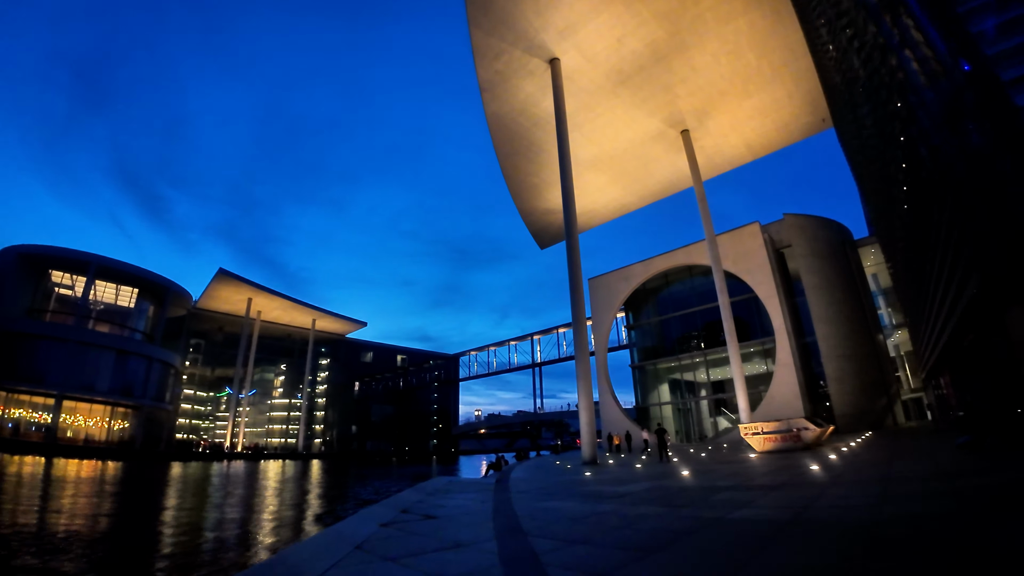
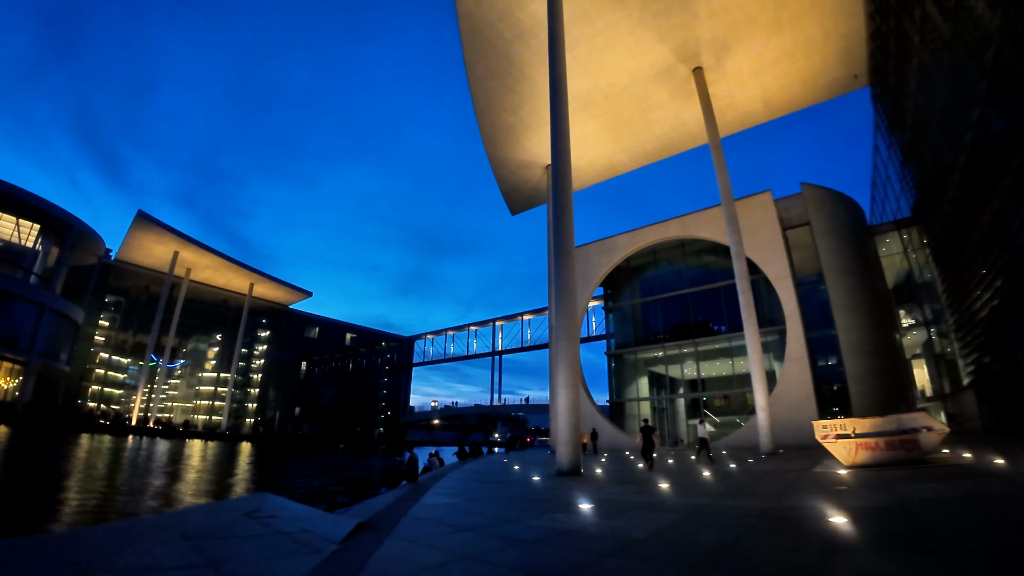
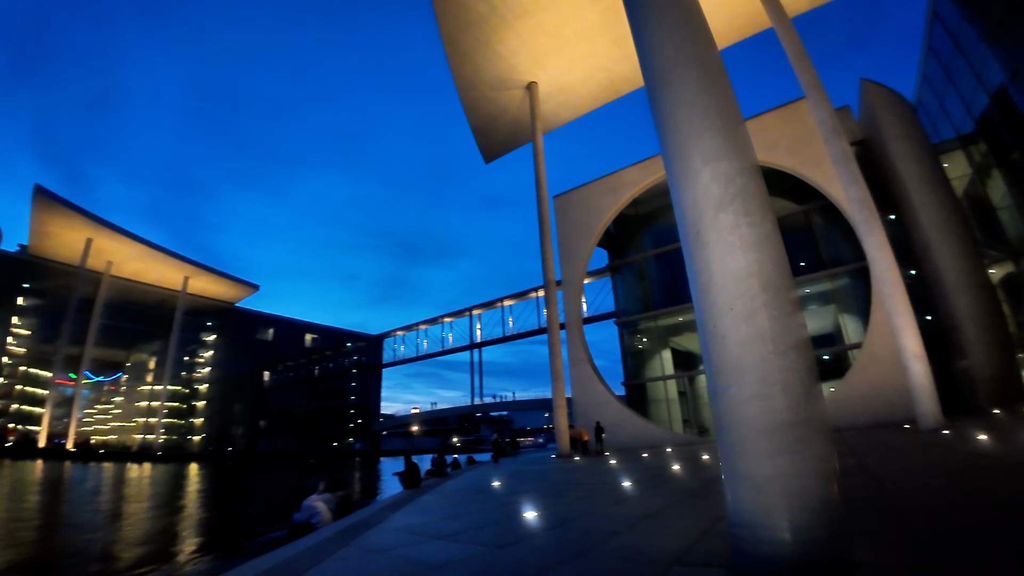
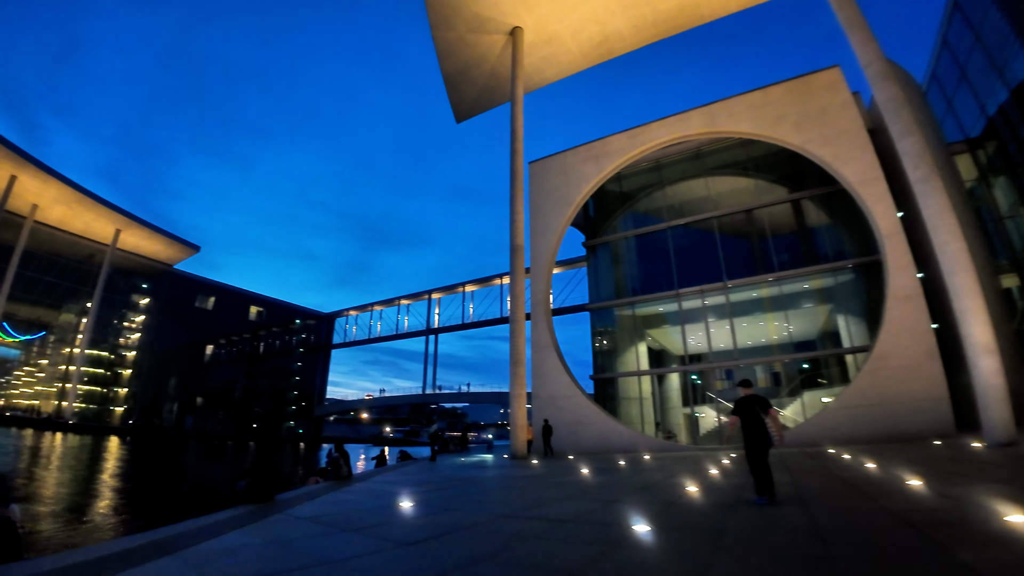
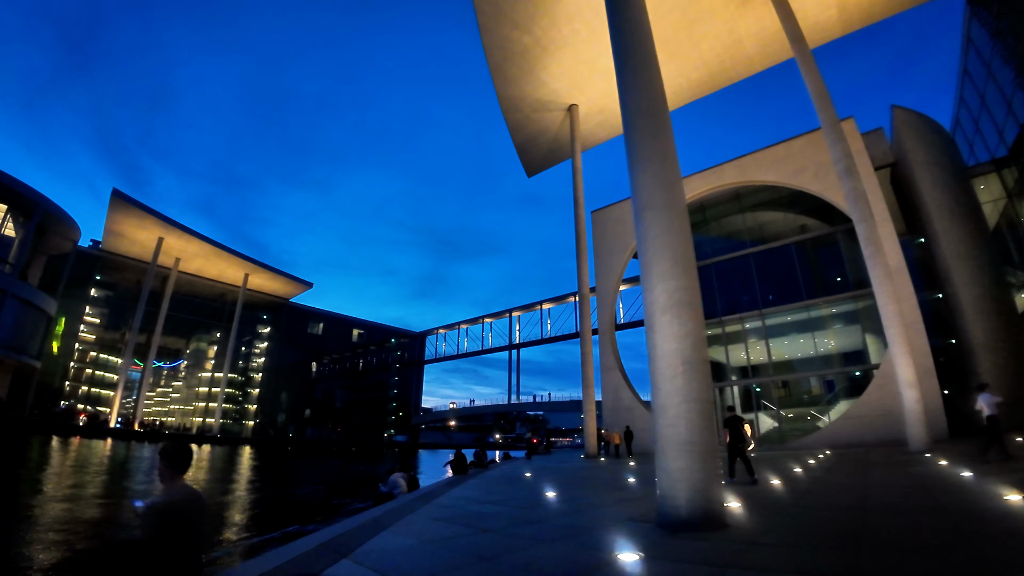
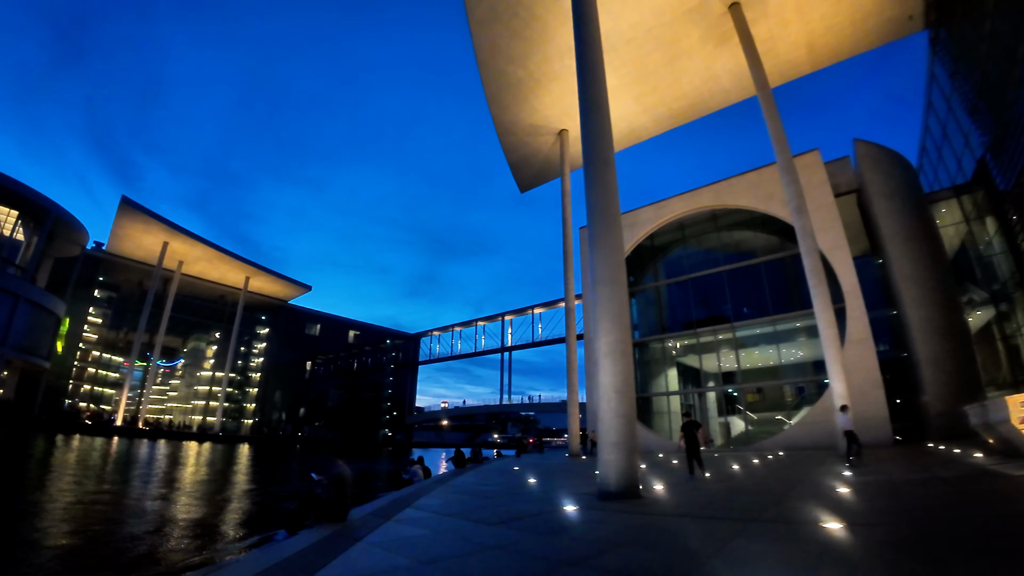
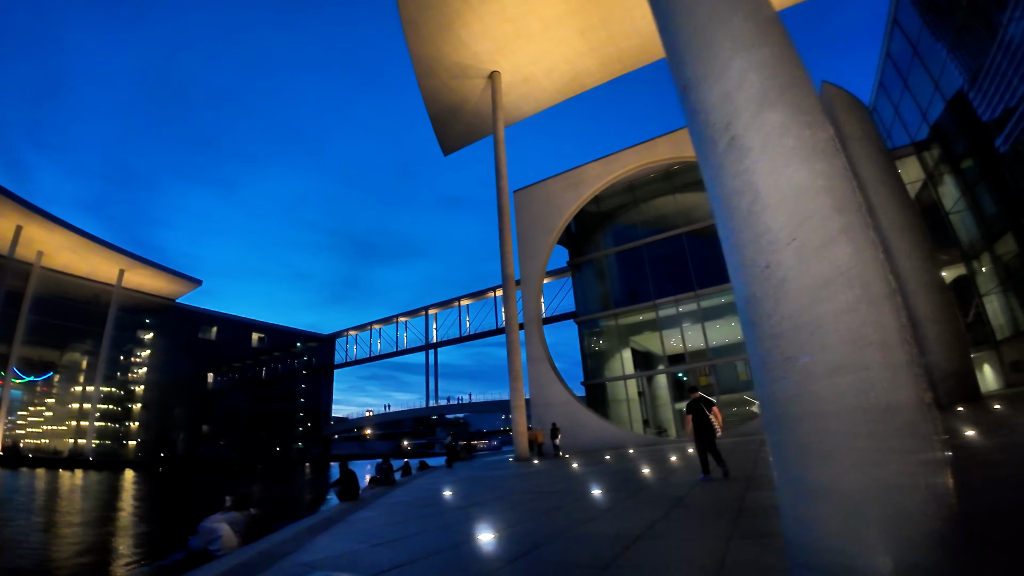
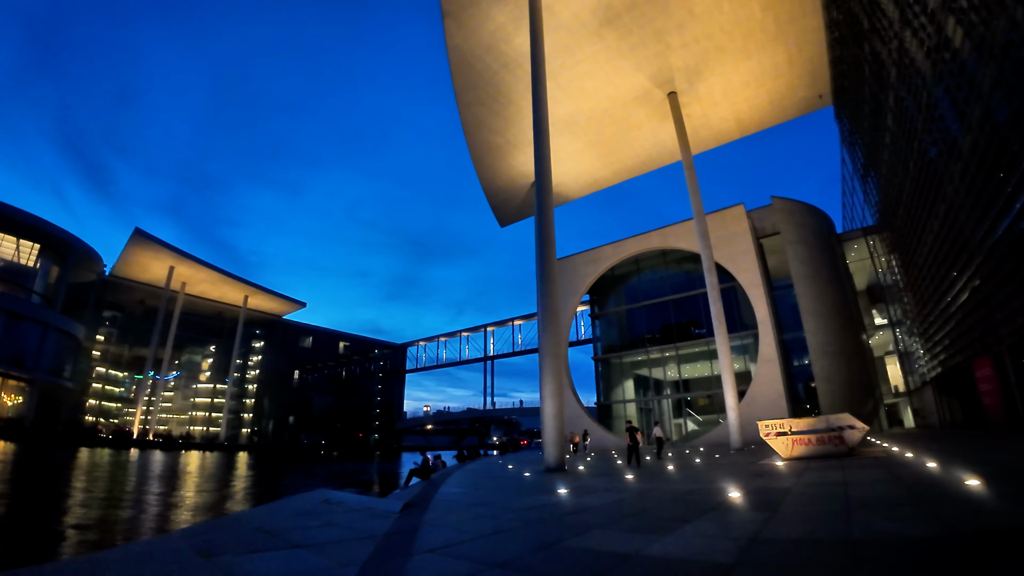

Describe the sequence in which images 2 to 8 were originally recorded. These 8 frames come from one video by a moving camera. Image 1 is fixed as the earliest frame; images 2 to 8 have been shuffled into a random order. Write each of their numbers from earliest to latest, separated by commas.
8, 2, 6, 5, 3, 7, 4
